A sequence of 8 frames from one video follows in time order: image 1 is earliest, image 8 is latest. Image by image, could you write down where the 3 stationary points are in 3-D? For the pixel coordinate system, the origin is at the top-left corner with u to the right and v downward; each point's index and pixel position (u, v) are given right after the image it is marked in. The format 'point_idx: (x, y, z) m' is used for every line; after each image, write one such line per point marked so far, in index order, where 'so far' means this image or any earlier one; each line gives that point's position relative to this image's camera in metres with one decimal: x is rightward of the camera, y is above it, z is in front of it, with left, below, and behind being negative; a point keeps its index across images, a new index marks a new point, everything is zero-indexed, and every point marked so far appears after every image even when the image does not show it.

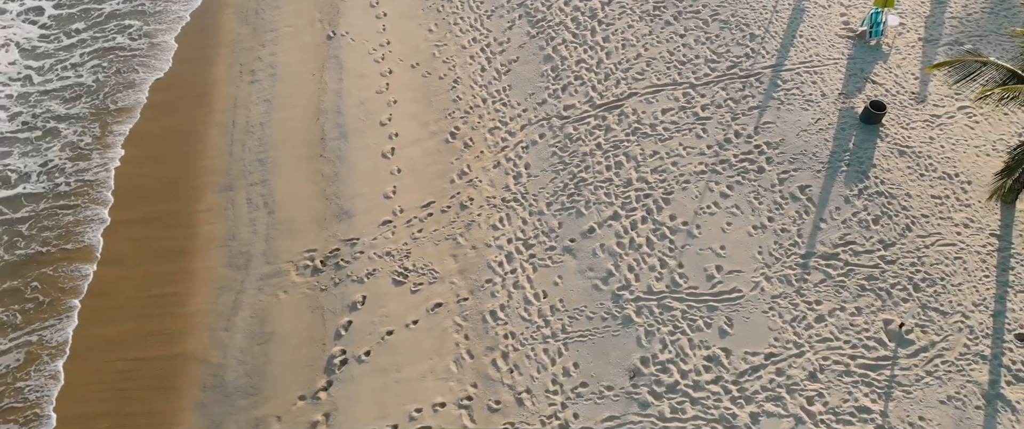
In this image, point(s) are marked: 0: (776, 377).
0: (+4.0, -2.6, +12.2) m
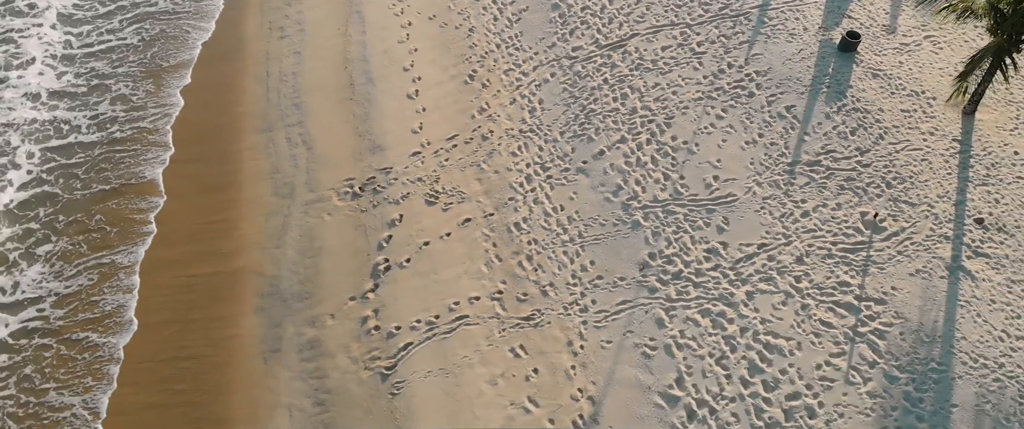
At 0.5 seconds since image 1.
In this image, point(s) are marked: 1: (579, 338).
0: (+4.5, -0.9, +14.1) m
1: (+1.1, -2.4, +13.7) m
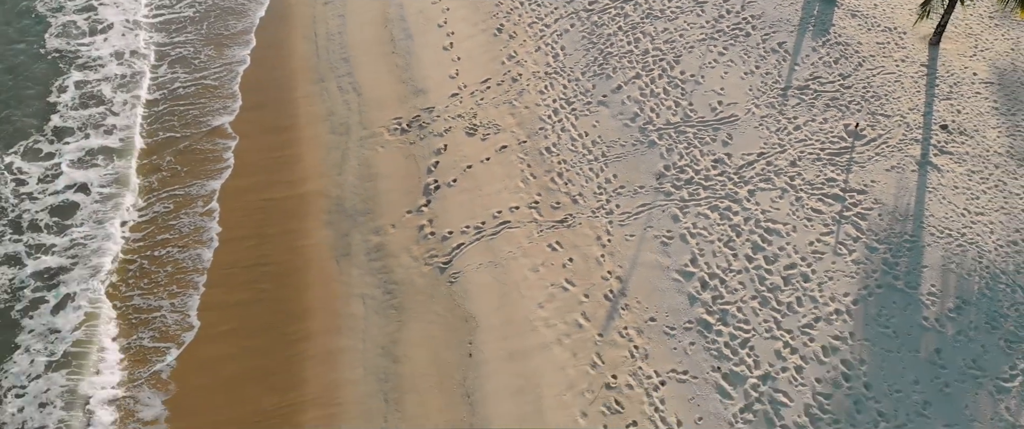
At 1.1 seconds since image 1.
0: (+5.3, +1.0, +16.6) m
1: (+1.9, -0.6, +16.2) m
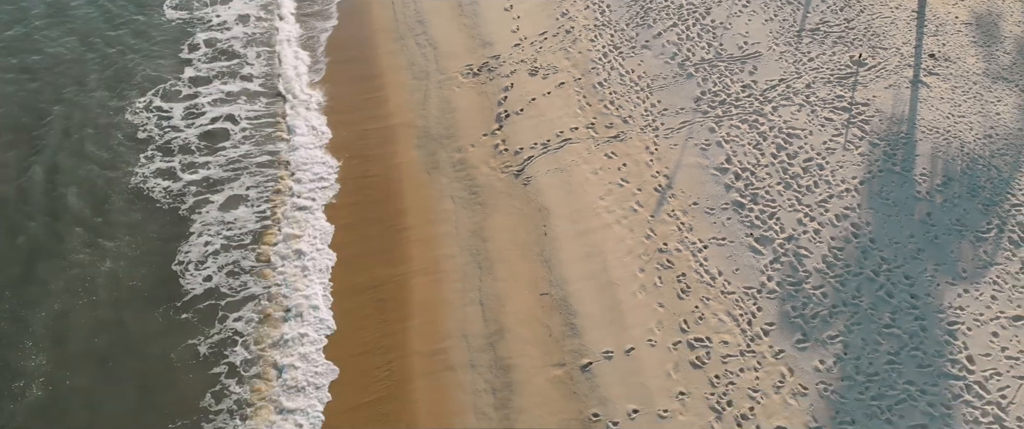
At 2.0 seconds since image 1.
0: (+6.9, +3.2, +20.1) m
1: (+3.5, +1.7, +19.6) m
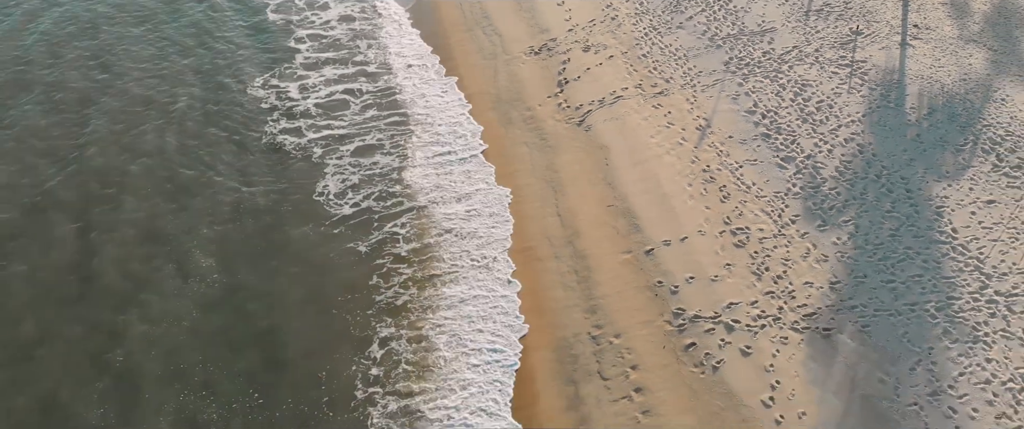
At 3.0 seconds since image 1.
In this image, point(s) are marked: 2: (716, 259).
0: (+8.8, +5.0, +24.7) m
1: (+5.5, +3.5, +24.1) m
2: (+5.0, -1.1, +19.3) m
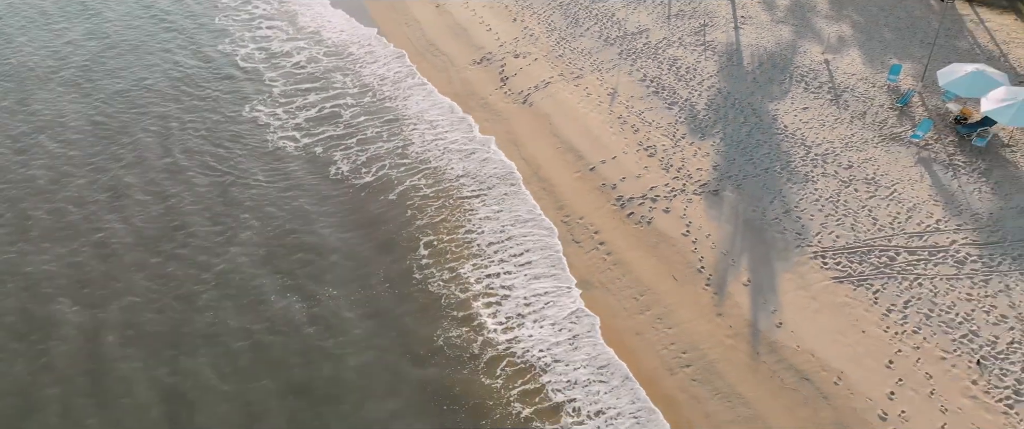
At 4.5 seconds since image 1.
0: (+6.7, +7.5, +34.6) m
1: (+3.7, +5.8, +33.4) m
2: (+4.4, +1.7, +28.1) m
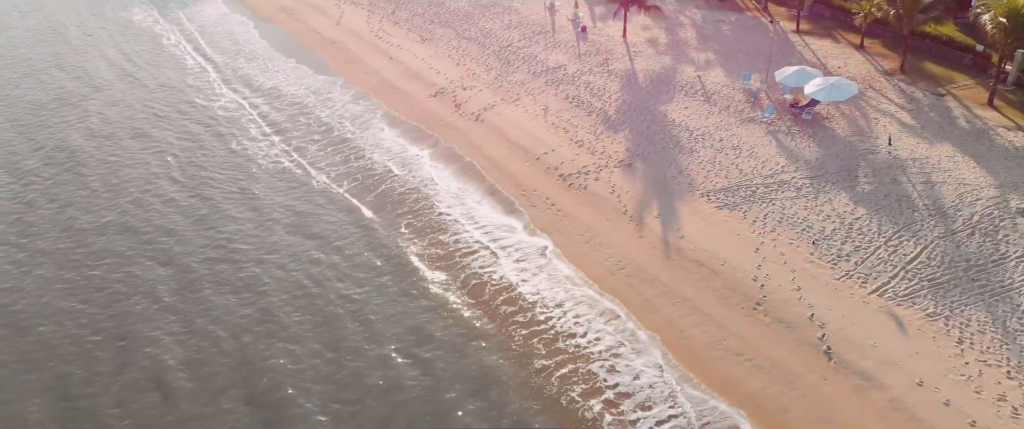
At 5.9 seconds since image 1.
0: (+3.8, +8.0, +44.8) m
1: (+1.0, +6.2, +43.0) m
2: (+2.7, +2.9, +37.4) m
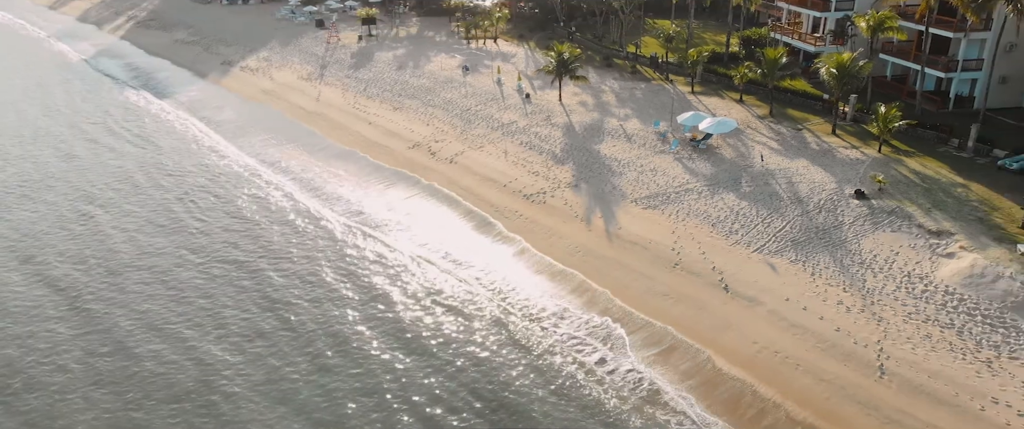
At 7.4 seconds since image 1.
0: (+1.0, +6.2, +56.3) m
1: (-1.4, +4.5, +54.0) m
2: (+0.9, +2.0, +48.3) m
